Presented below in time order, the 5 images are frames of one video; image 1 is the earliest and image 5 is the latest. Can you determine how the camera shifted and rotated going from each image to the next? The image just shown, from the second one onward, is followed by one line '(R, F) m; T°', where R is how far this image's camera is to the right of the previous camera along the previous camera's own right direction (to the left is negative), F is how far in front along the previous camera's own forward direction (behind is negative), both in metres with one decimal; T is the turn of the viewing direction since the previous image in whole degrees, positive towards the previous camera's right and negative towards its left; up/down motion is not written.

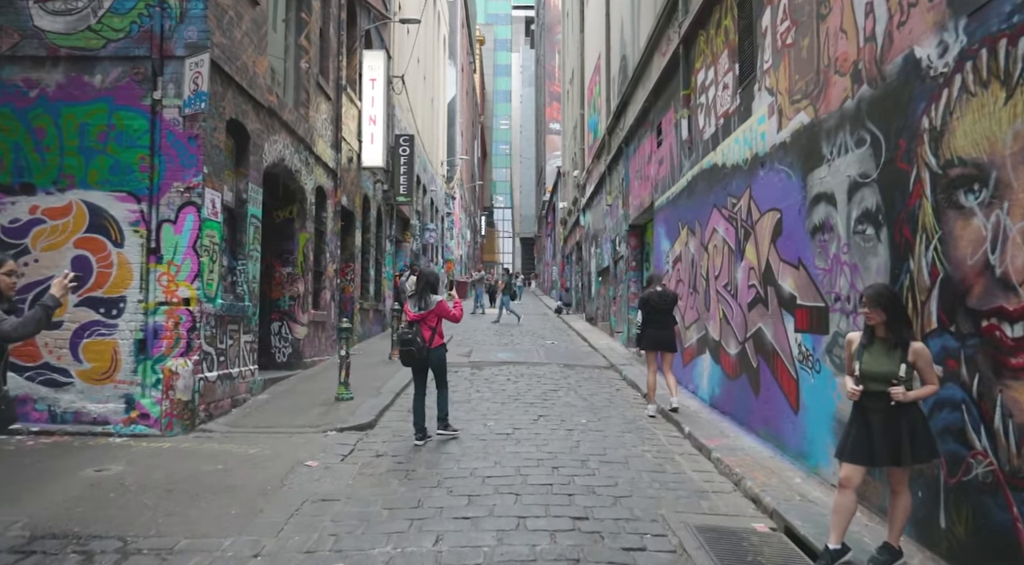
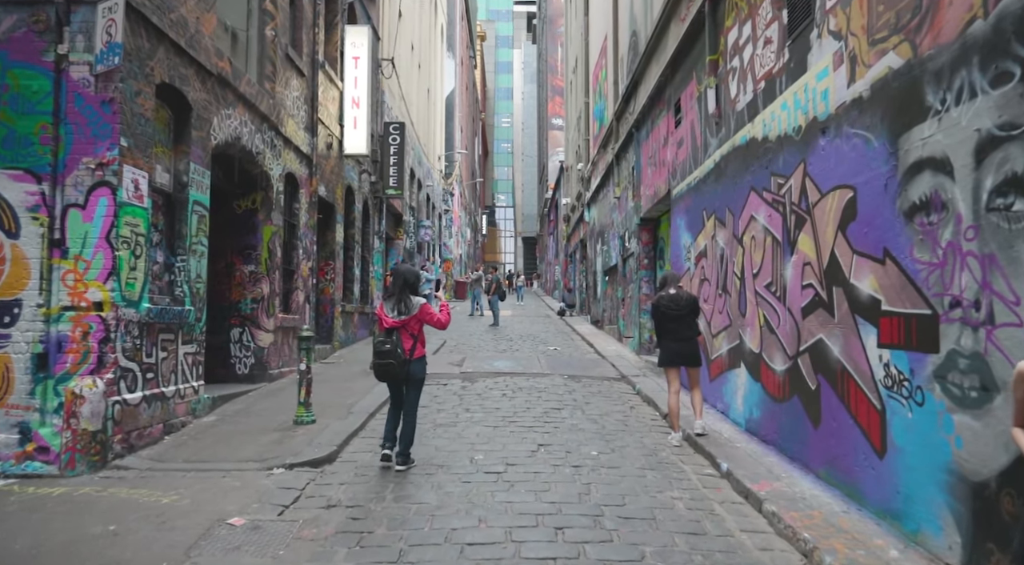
(+0.1, +1.5) m; 0°
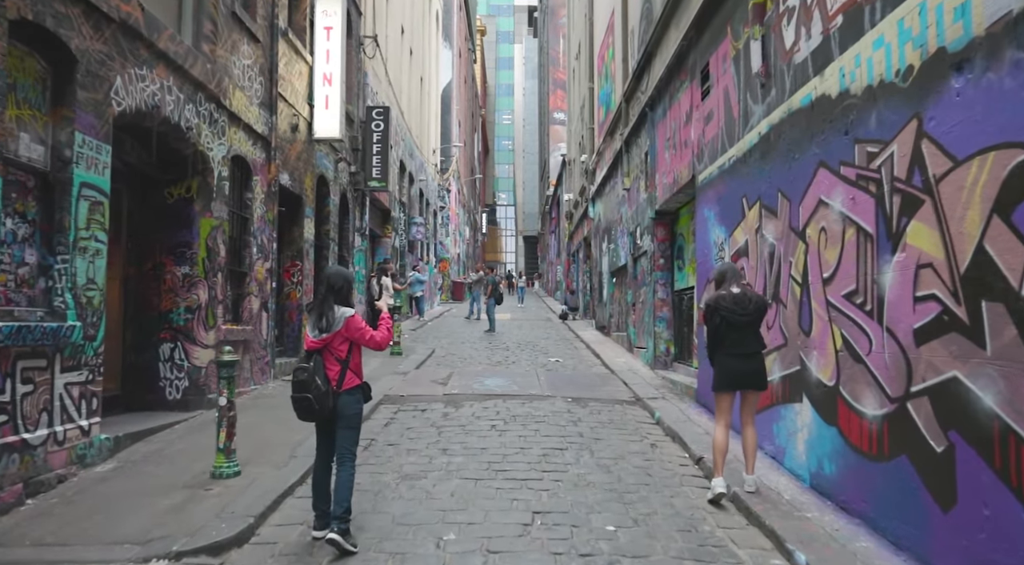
(+0.1, +1.8) m; 0°
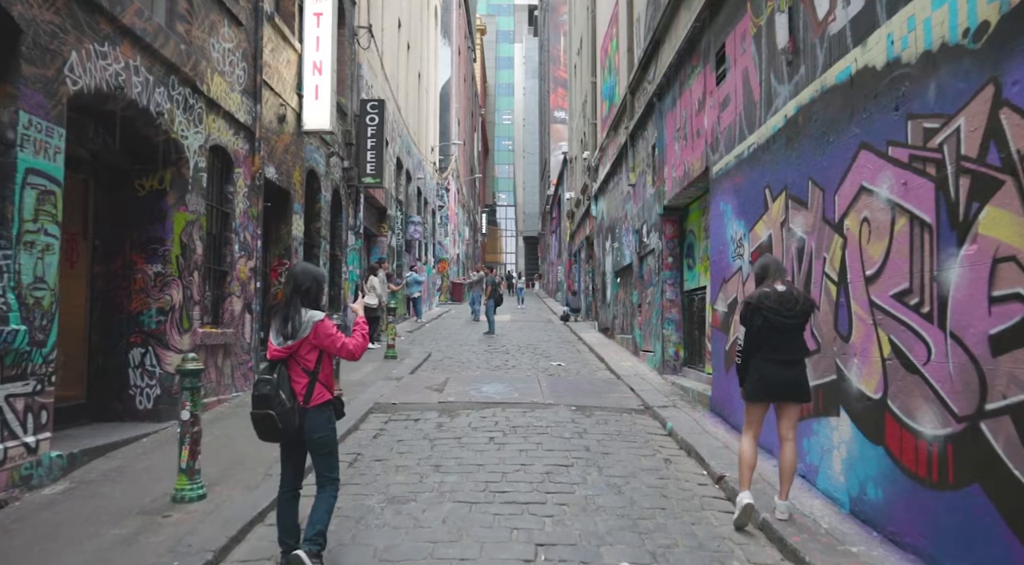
(0.0, +0.6) m; 0°
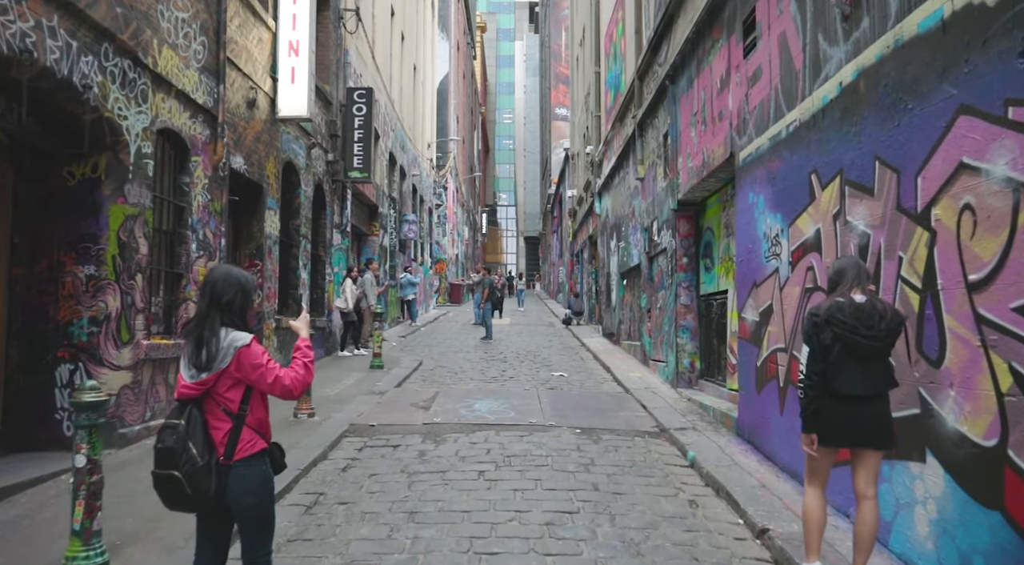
(+0.1, +1.1) m; 0°
